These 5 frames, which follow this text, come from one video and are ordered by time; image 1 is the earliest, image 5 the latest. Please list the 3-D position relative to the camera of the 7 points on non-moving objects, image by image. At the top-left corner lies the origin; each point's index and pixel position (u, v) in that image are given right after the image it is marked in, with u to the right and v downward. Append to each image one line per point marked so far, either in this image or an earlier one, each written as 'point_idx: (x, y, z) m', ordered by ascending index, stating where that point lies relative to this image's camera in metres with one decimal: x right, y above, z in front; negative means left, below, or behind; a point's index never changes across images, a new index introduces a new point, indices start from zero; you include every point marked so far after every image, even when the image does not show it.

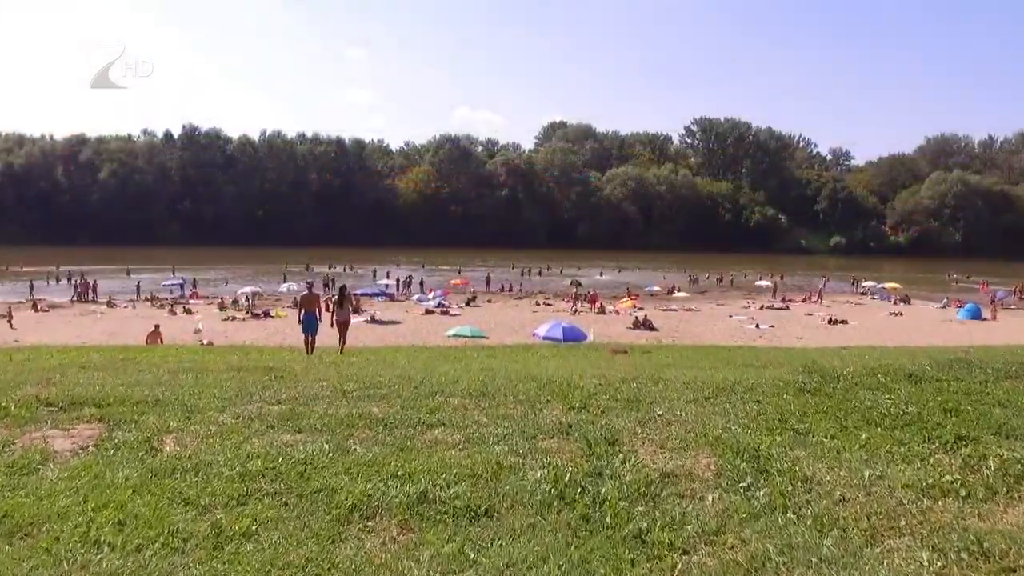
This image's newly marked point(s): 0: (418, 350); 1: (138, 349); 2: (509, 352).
0: (-1.9, -1.3, +16.5) m
1: (-8.0, -1.3, +16.6) m
2: (-0.1, -1.1, +12.7) m
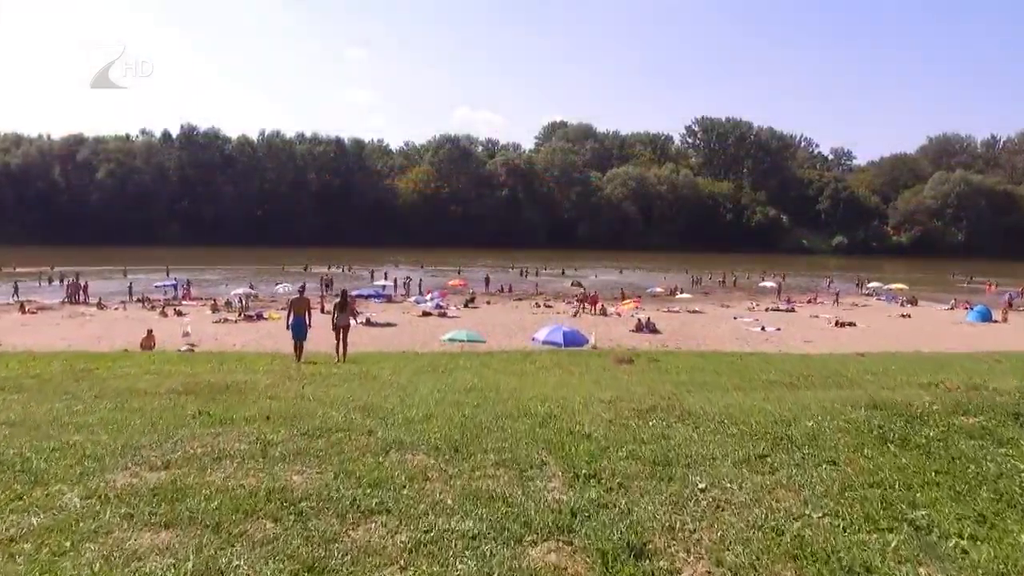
0: (-2.0, -1.4, +15.5) m
1: (-8.0, -1.4, +15.6) m
2: (-0.2, -1.2, +11.7) m
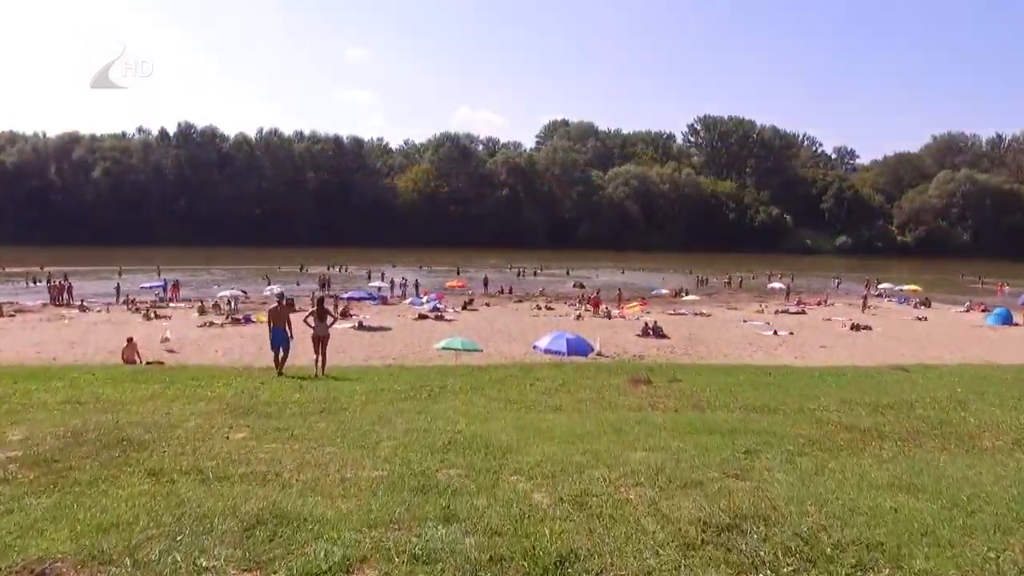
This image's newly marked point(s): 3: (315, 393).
0: (-2.0, -1.5, +13.7) m
1: (-8.0, -1.5, +13.8) m
2: (-0.2, -1.3, +9.9) m
3: (-2.5, -1.3, +9.7) m
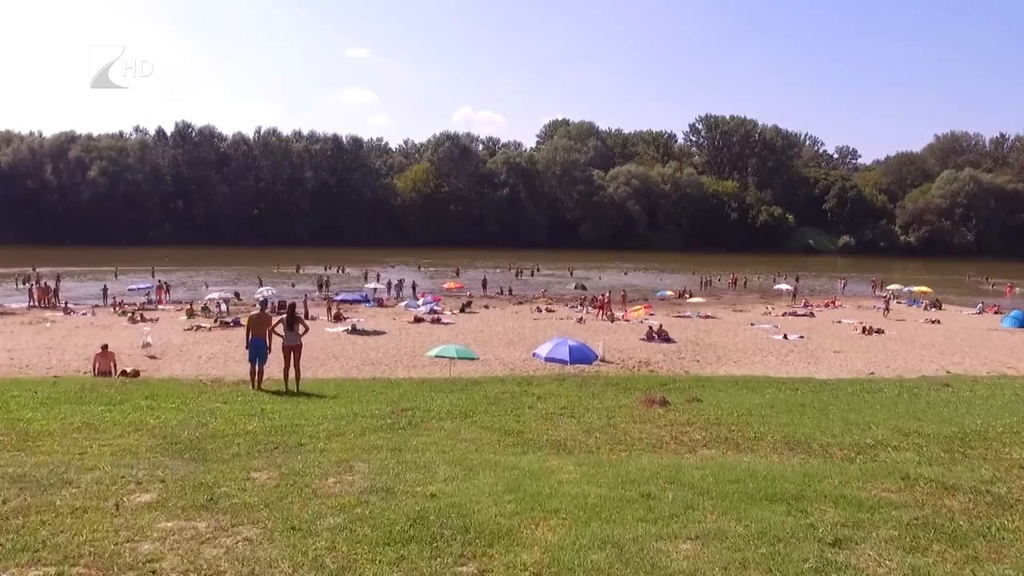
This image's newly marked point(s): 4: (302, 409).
0: (-2.0, -1.6, +12.3) m
1: (-8.1, -1.6, +12.4) m
2: (-0.2, -1.4, +8.5) m
3: (-2.5, -1.4, +8.3) m
4: (-2.5, -1.5, +9.3) m
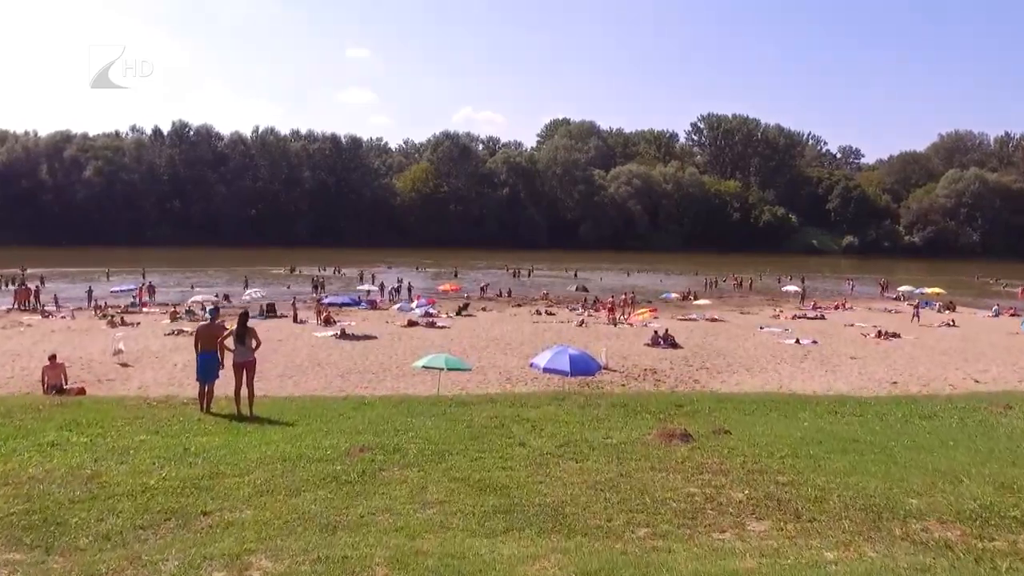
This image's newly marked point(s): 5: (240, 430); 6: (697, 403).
0: (-2.2, -1.7, +10.6) m
1: (-8.2, -1.6, +10.7) m
2: (-0.4, -1.5, +6.8) m
3: (-2.6, -1.5, +6.6) m
4: (-2.6, -1.5, +7.5) m
5: (-3.1, -1.6, +8.8) m
6: (+2.7, -1.6, +11.3) m
